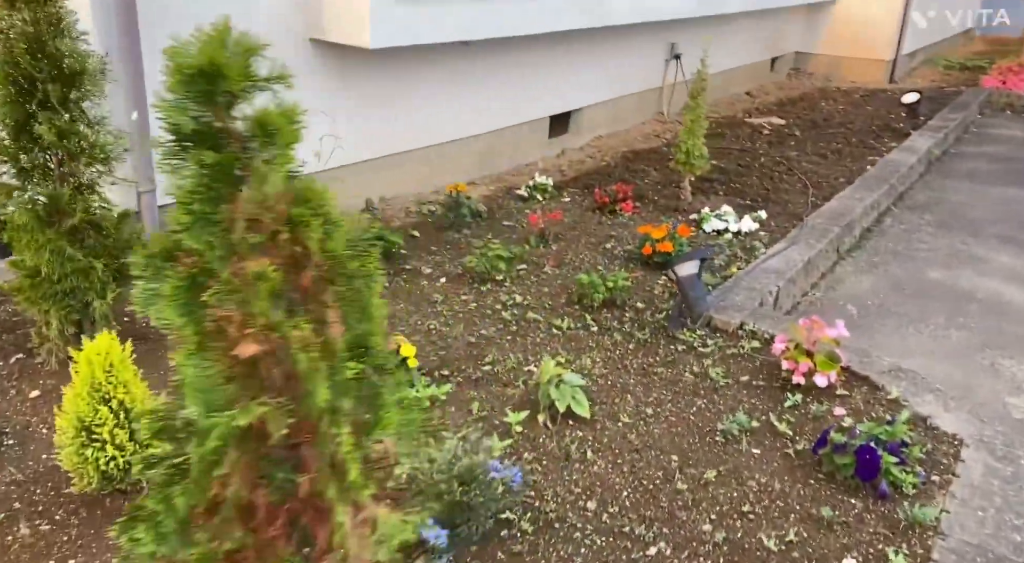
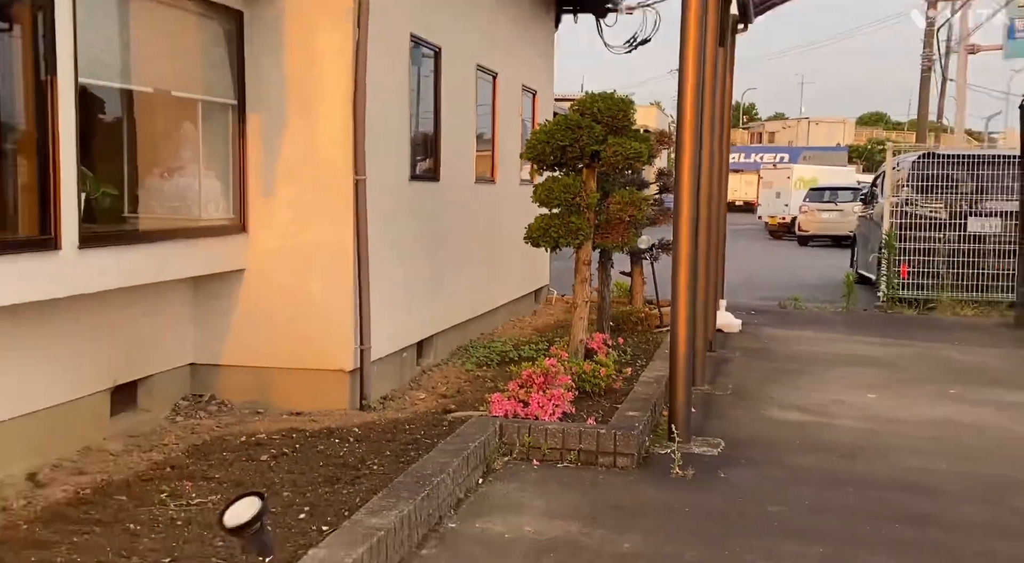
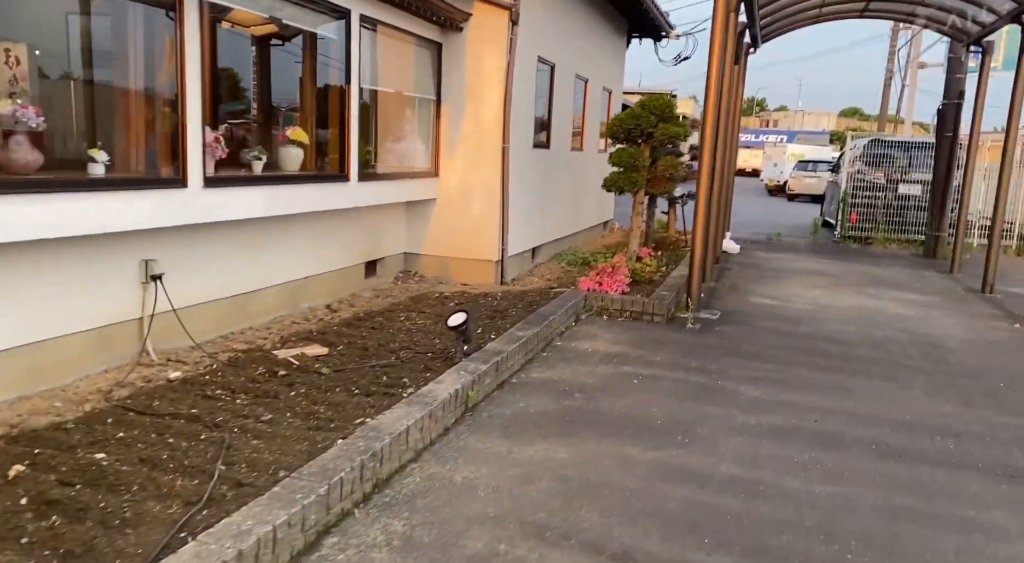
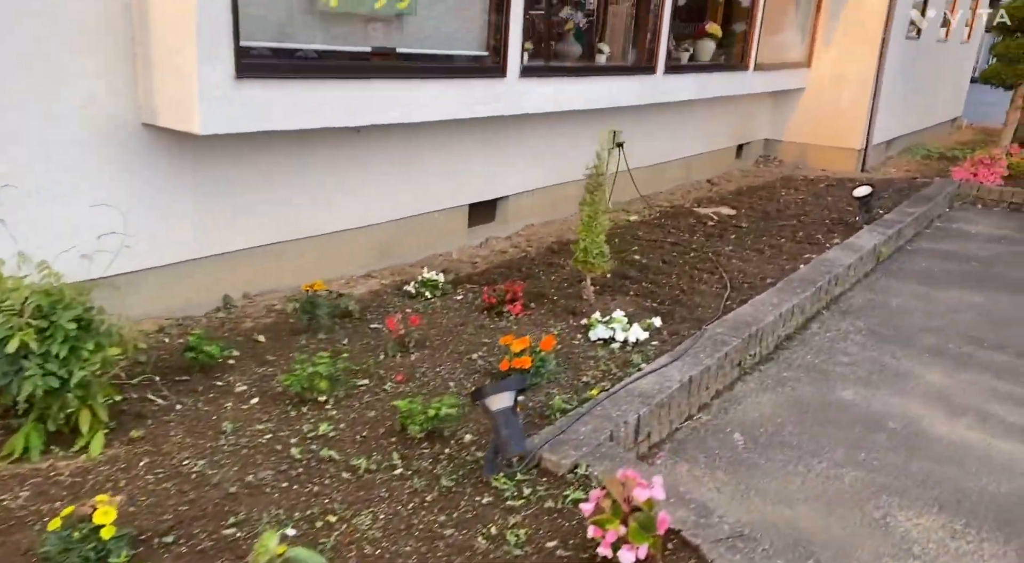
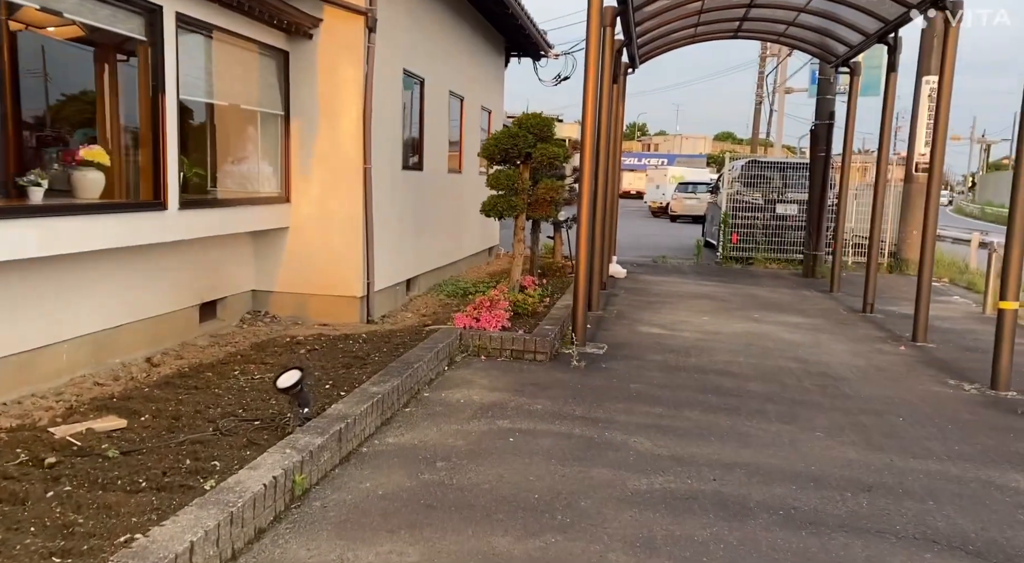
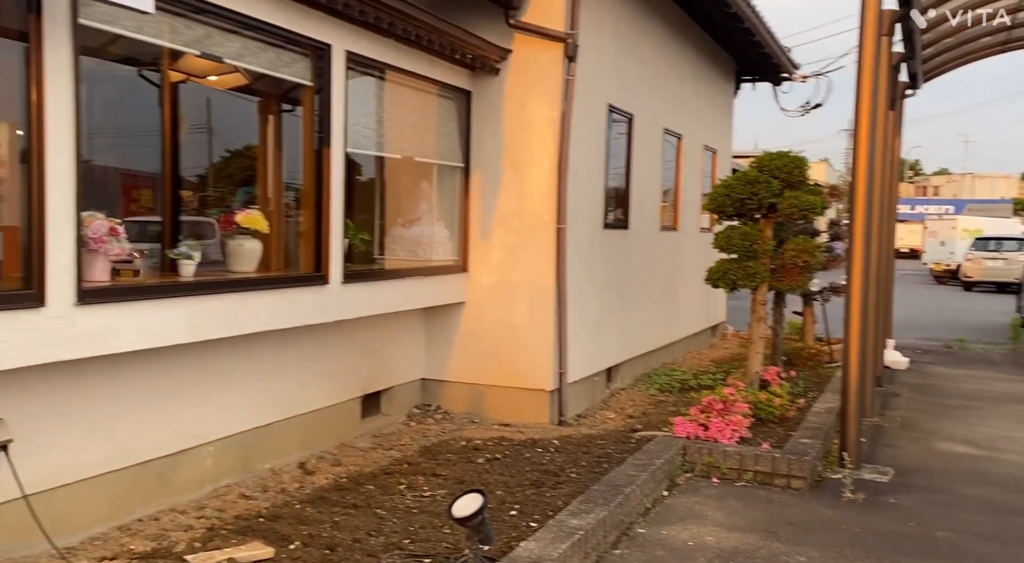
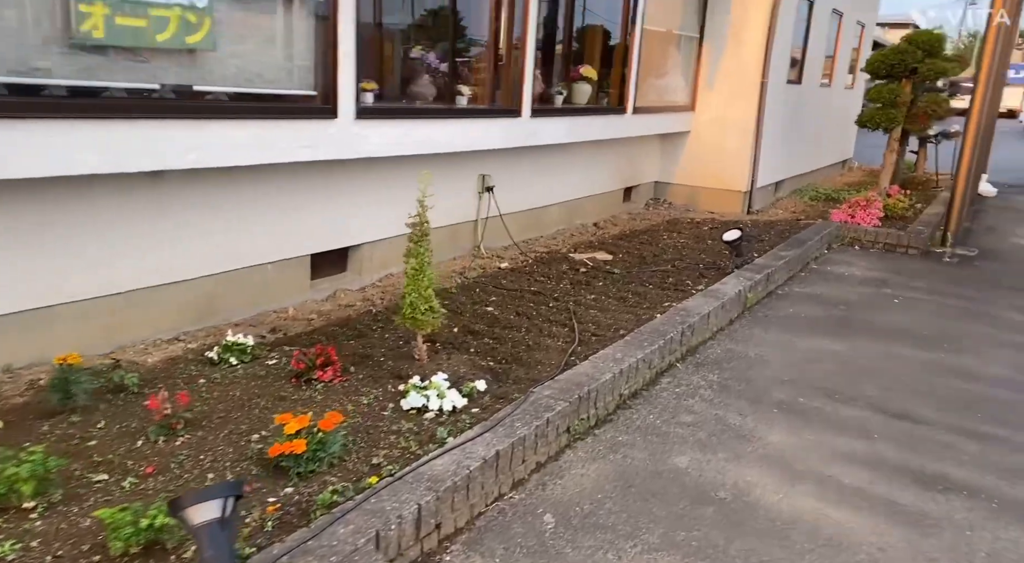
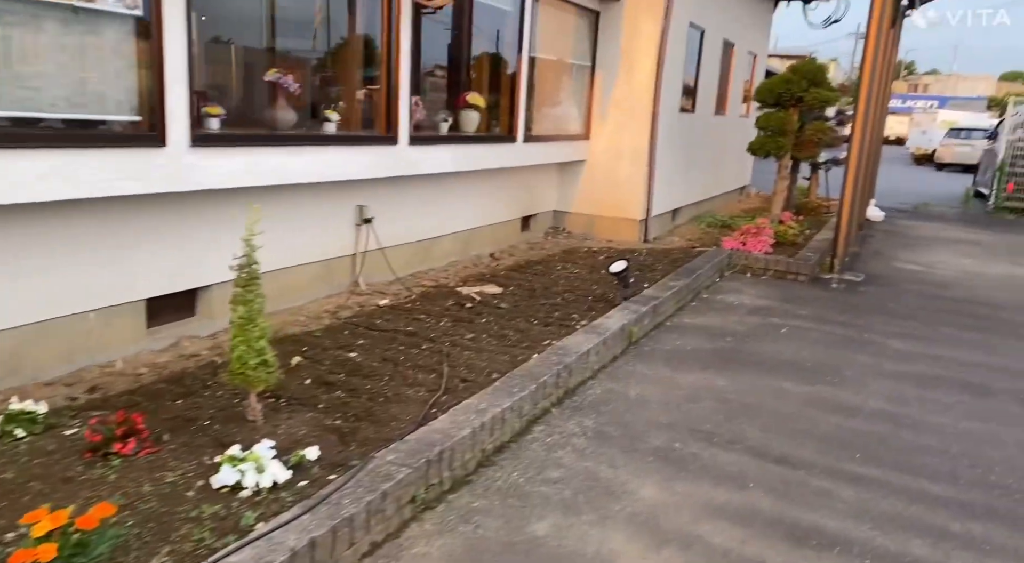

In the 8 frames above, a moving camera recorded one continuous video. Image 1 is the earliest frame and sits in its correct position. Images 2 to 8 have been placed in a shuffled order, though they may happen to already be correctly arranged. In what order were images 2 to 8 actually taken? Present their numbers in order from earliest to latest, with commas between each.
4, 7, 8, 3, 5, 2, 6
